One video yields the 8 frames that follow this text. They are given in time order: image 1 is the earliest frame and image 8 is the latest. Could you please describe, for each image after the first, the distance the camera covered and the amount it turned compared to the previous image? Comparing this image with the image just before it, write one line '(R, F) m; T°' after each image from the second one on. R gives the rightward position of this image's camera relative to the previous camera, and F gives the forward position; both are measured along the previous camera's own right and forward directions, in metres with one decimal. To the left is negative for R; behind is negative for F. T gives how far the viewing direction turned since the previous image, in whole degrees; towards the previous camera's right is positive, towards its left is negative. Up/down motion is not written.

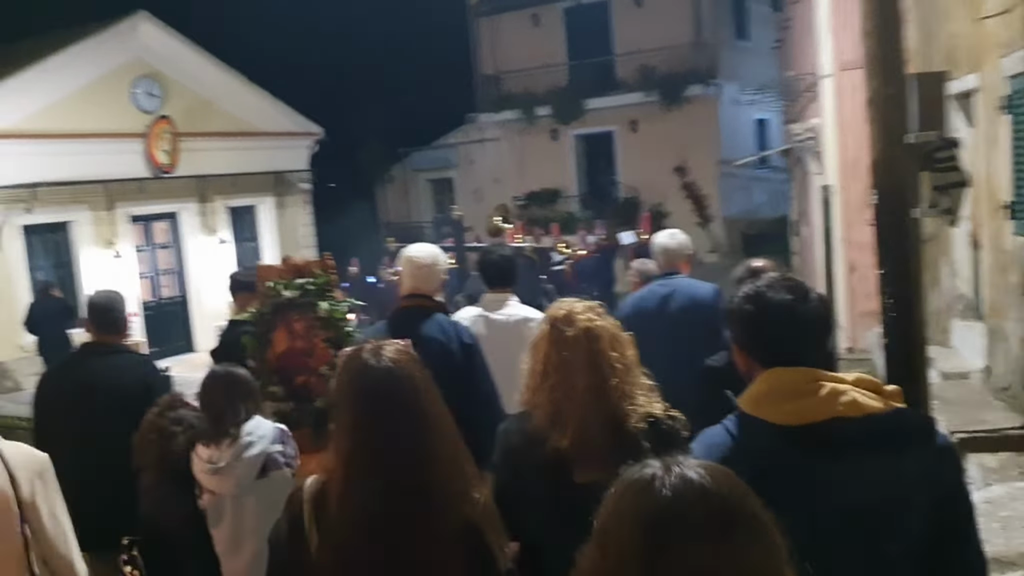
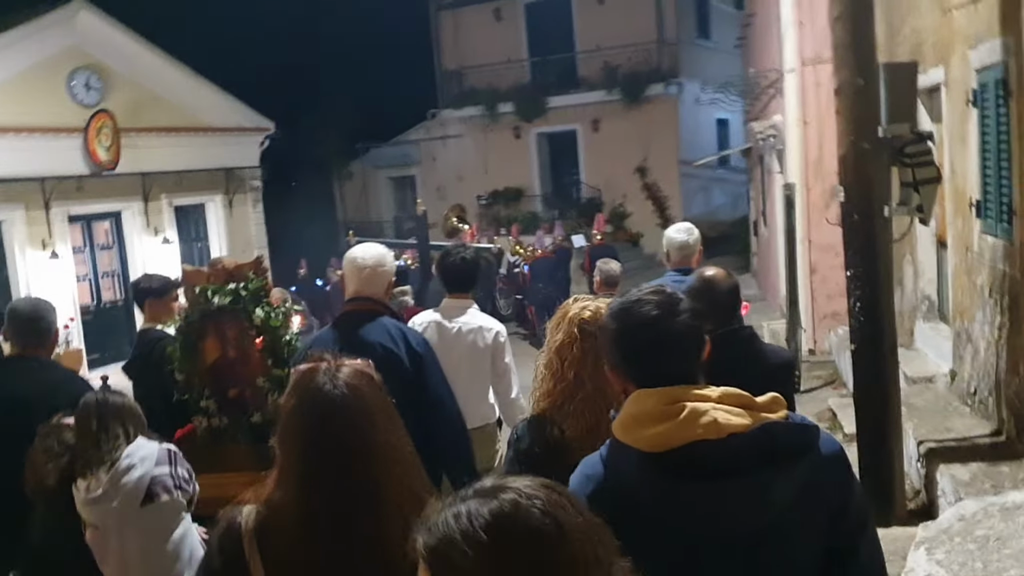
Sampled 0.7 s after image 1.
(+0.1, +0.3) m; +2°
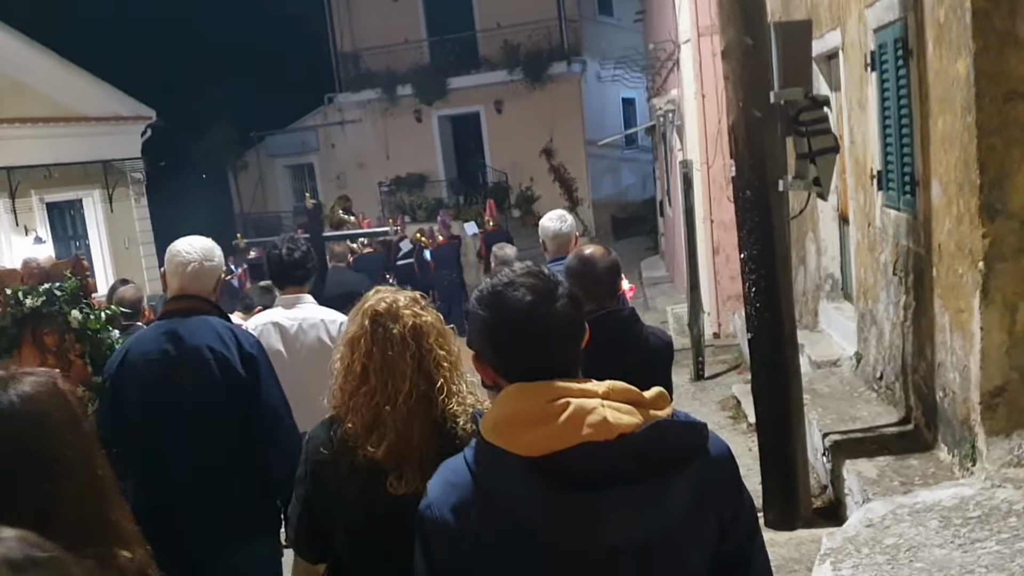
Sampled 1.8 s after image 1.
(+0.2, +0.5) m; +5°
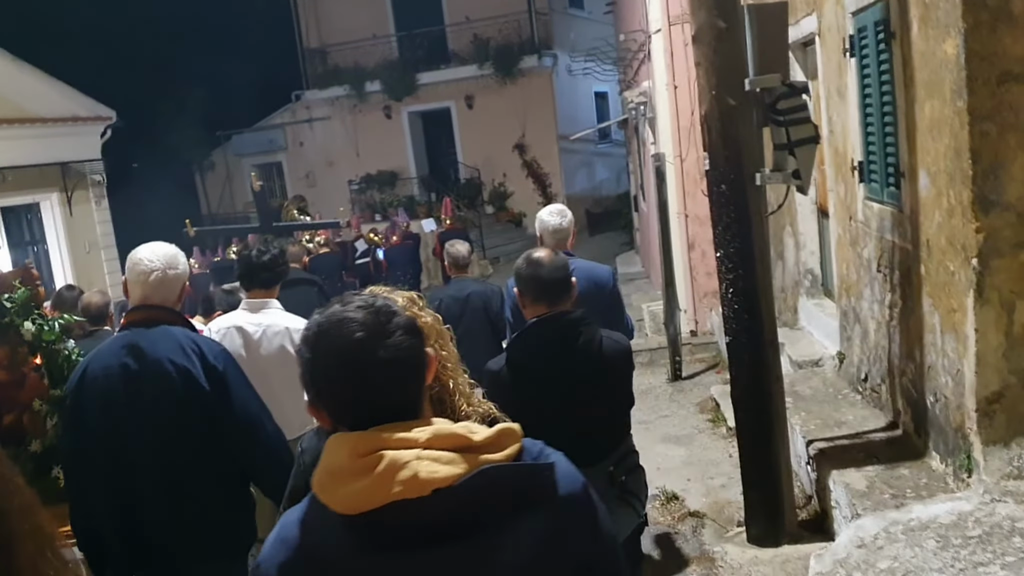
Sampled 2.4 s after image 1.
(+0.1, +0.3) m; +1°
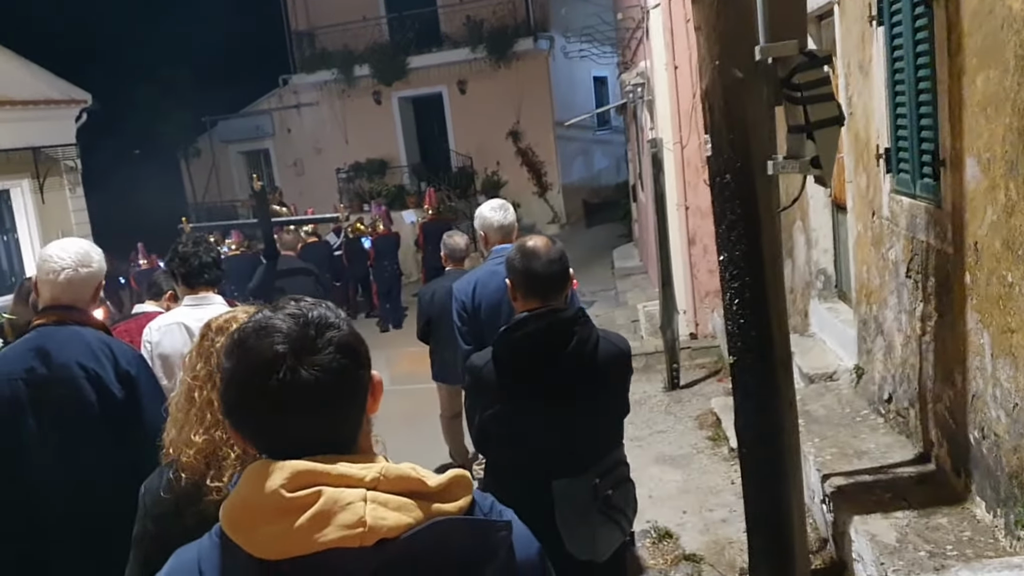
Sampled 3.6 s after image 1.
(+0.1, +0.6) m; 0°
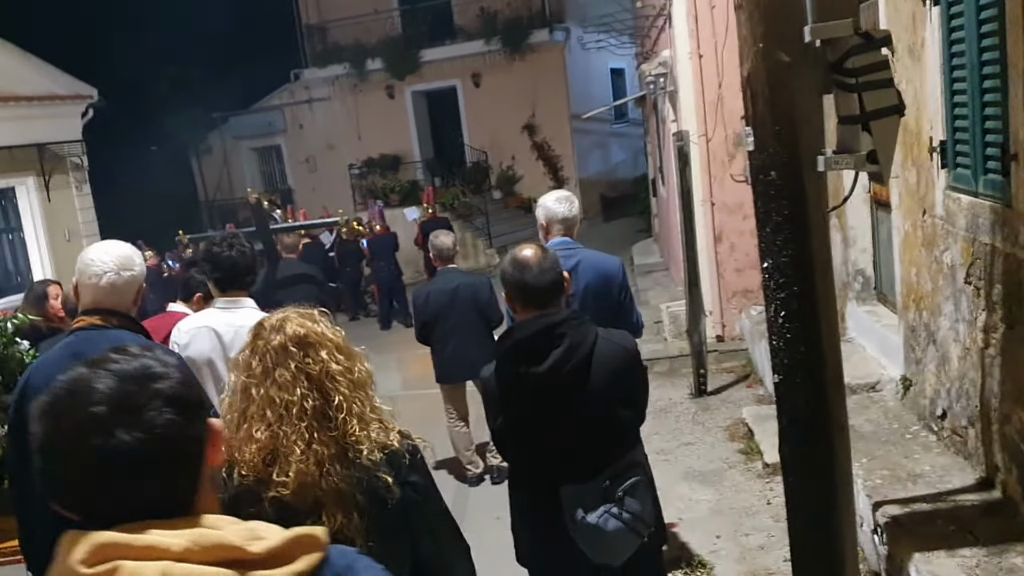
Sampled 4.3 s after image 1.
(0.0, +0.3) m; -1°
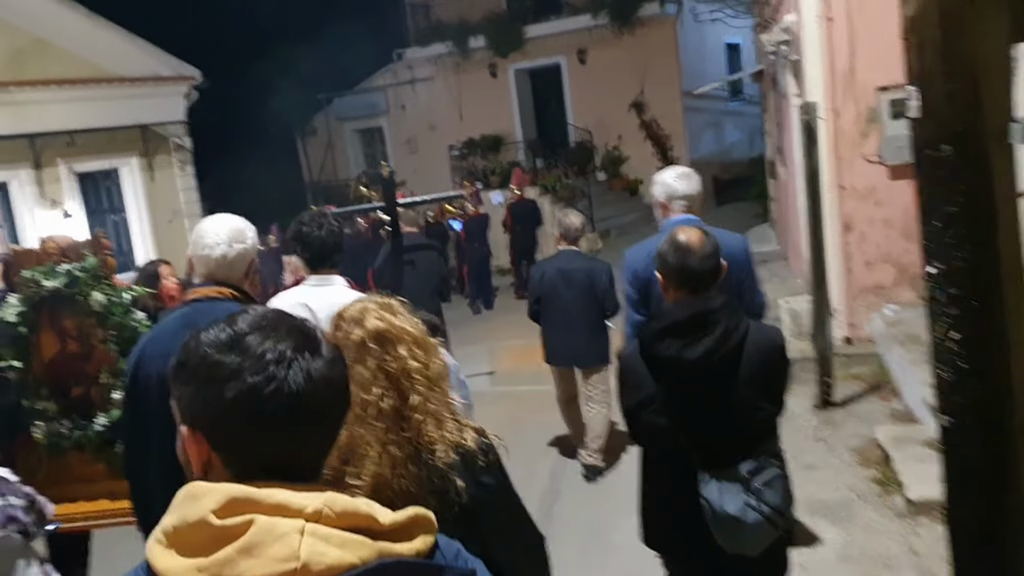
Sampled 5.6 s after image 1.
(+0.1, +0.6) m; -7°
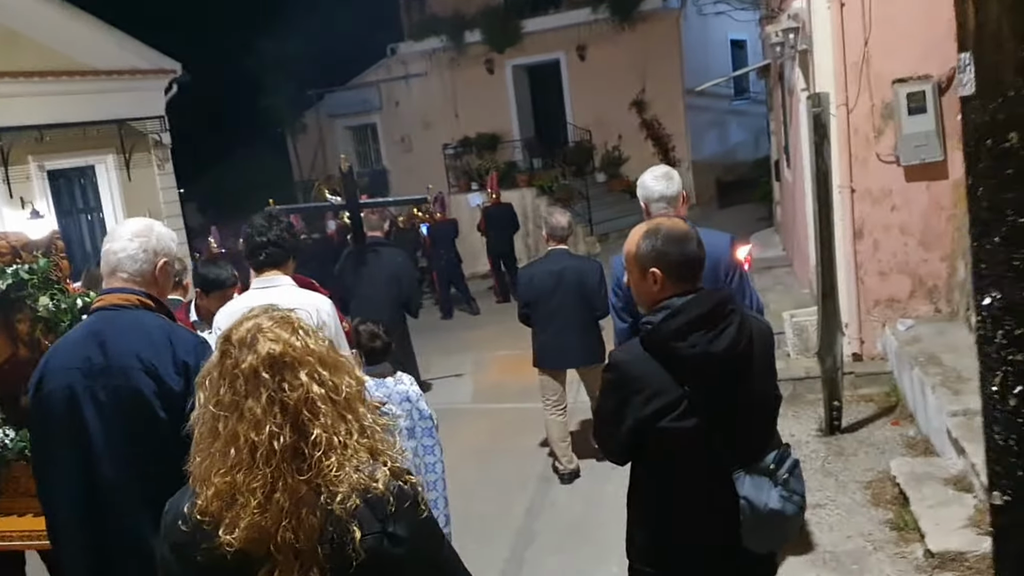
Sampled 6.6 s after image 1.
(+0.1, +0.5) m; 0°
